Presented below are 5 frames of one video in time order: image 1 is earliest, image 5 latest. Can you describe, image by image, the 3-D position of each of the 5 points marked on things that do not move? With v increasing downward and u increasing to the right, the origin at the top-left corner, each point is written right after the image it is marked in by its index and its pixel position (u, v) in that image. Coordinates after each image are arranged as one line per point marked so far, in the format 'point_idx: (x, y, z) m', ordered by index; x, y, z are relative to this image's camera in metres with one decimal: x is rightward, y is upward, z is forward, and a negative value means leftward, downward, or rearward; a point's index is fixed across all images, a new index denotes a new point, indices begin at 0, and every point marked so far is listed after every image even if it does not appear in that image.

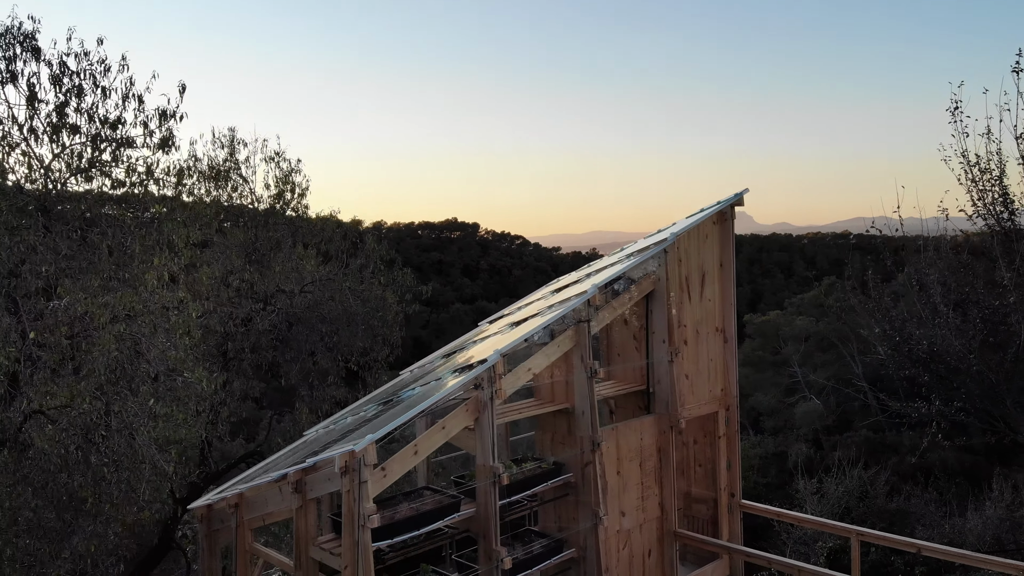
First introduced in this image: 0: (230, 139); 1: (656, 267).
0: (-5.2, +2.8, +11.6) m
1: (+1.2, +0.2, +5.8) m
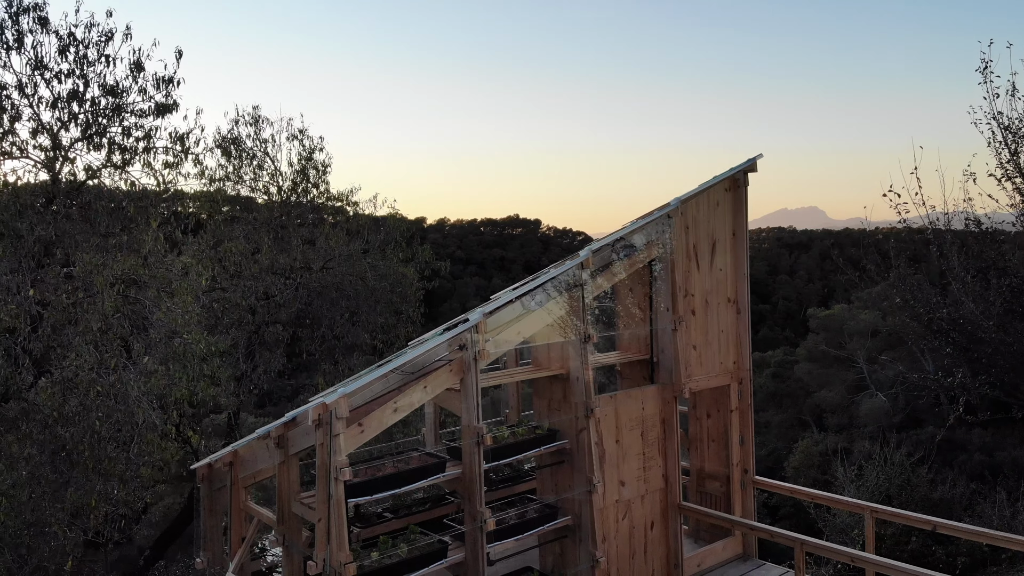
0: (-4.8, +3.3, +11.8) m
1: (+1.2, +0.5, +5.6) m
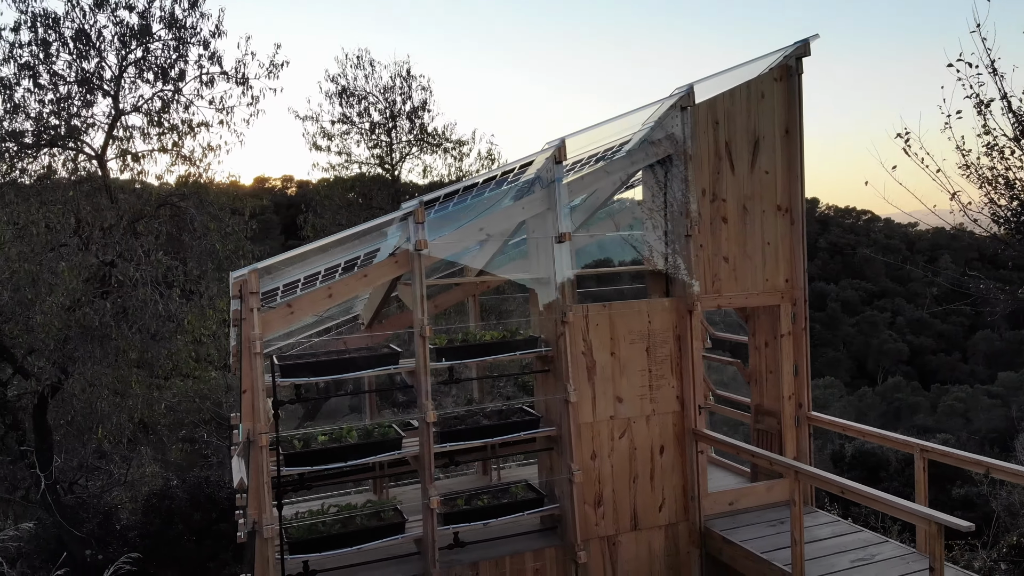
0: (-2.9, +4.4, +12.5) m
1: (+1.2, +1.2, +5.0) m
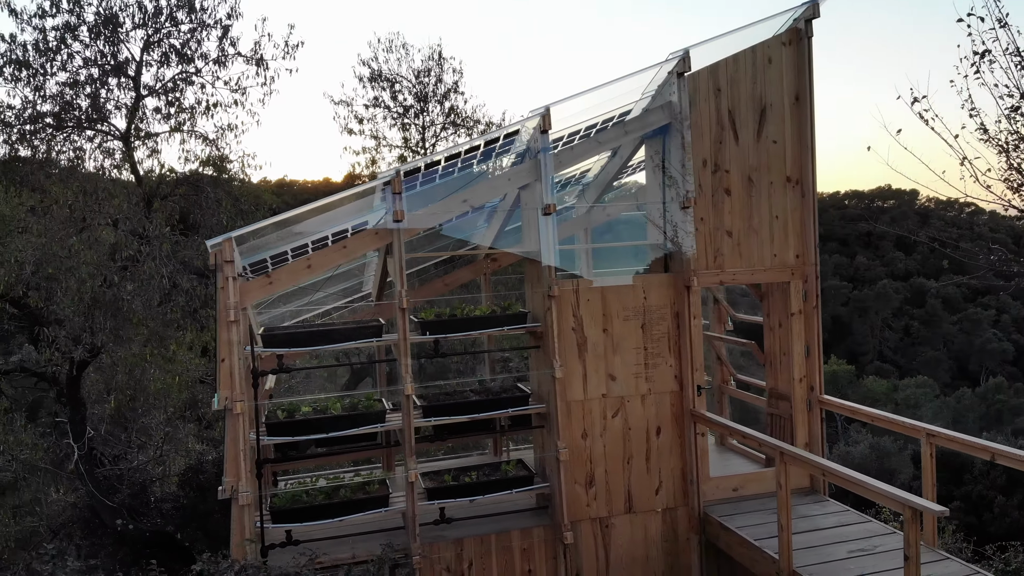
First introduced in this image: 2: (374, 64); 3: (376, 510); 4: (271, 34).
0: (-2.3, +4.7, +12.5) m
1: (+1.2, +1.4, +4.8) m
2: (-2.6, +4.3, +12.6) m
3: (-0.9, -1.5, +4.3) m
4: (-2.9, +3.1, +8.0) m
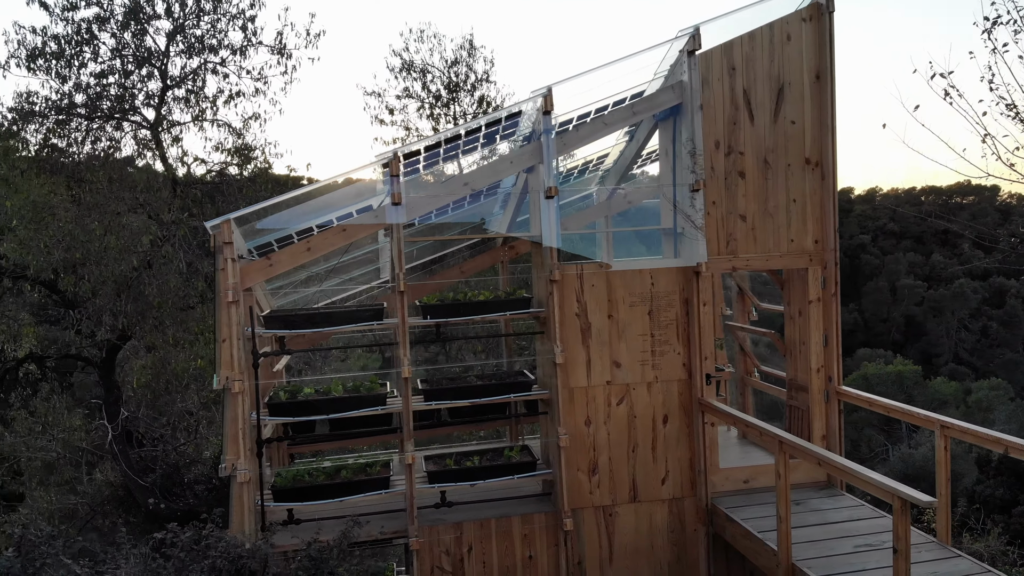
0: (-1.7, +5.0, +12.6) m
1: (+1.2, +1.5, +4.6) m
2: (-2.0, +4.5, +12.7) m
3: (-0.9, -1.4, +4.4) m
4: (-2.7, +3.3, +8.1) m
